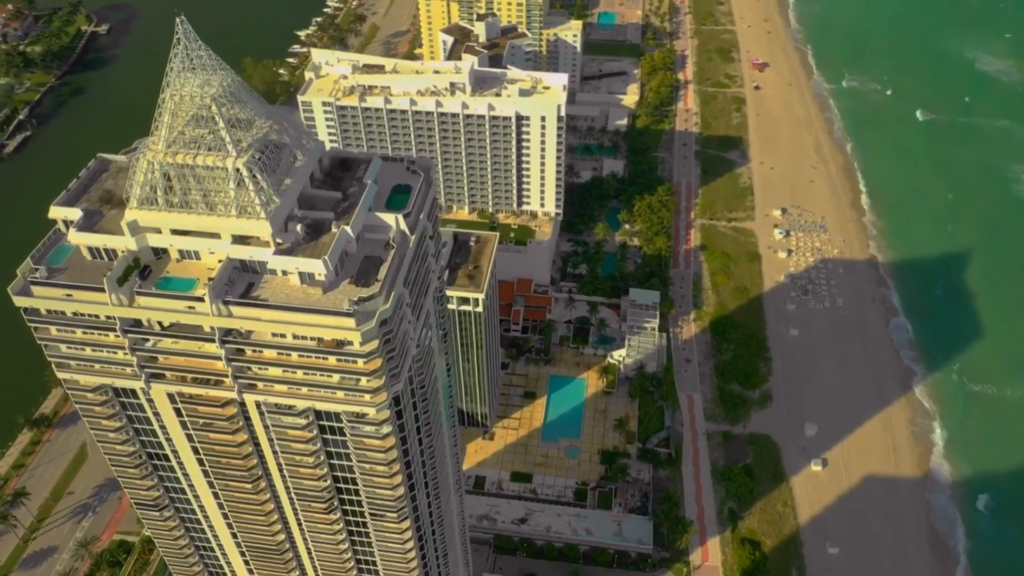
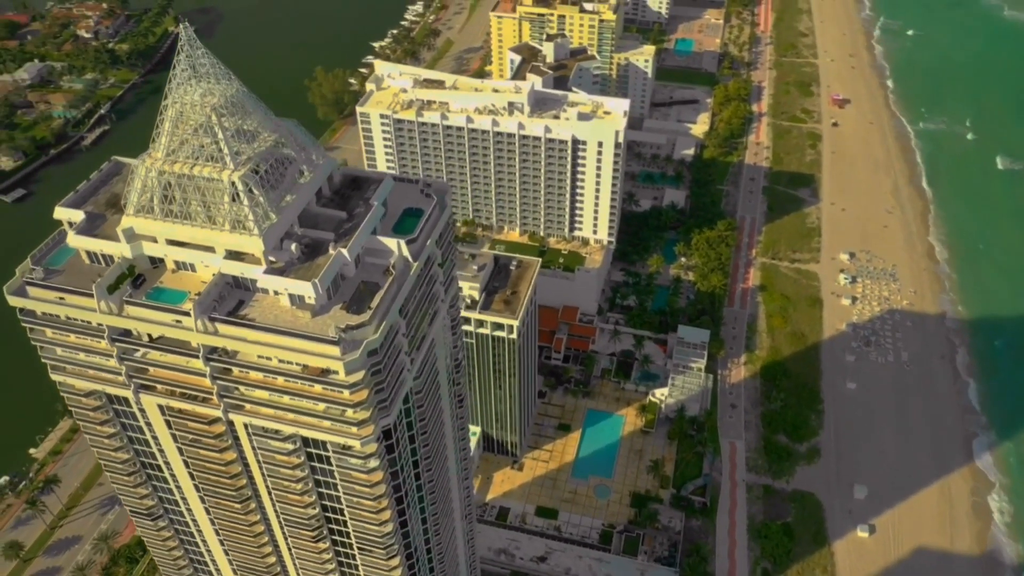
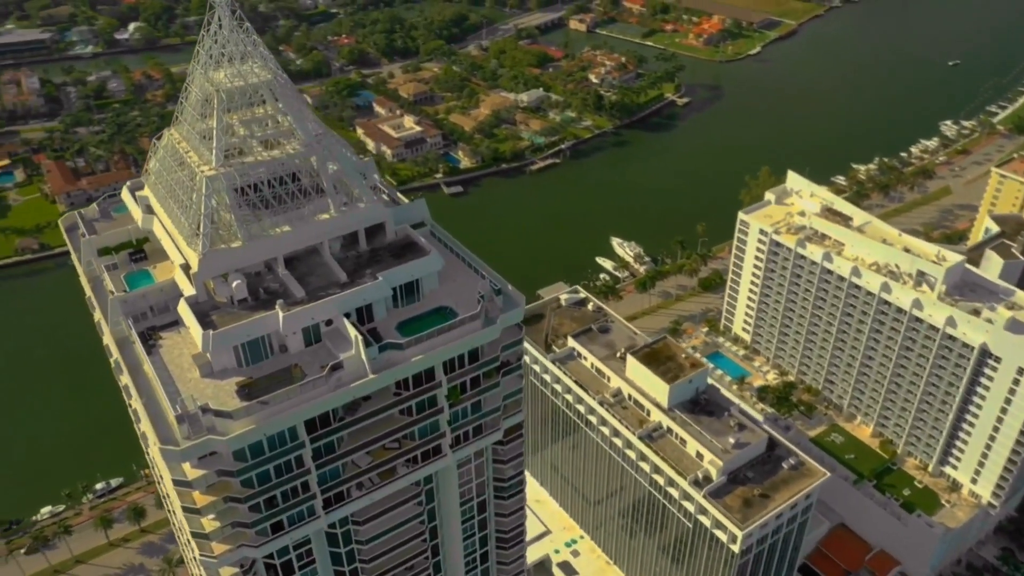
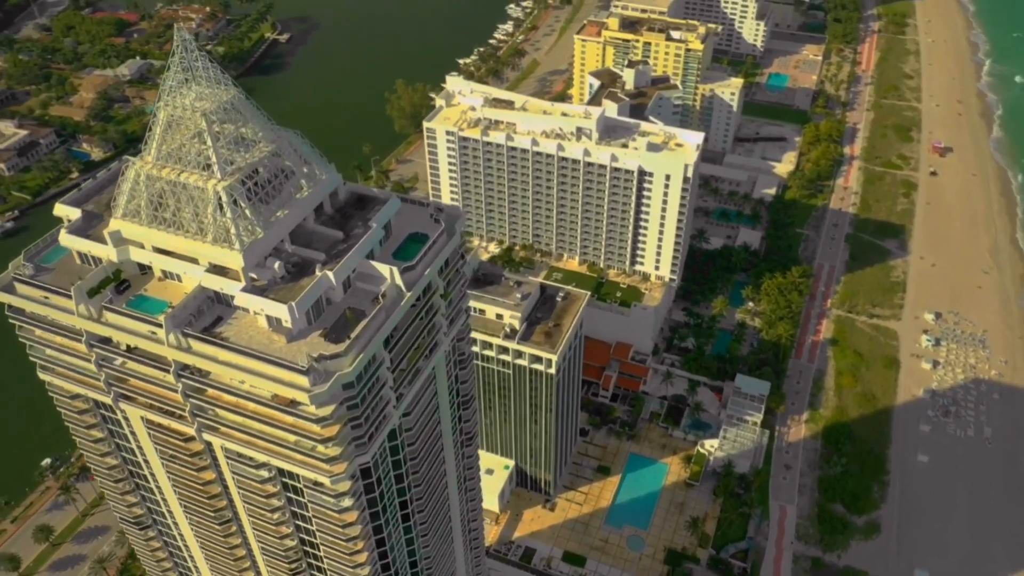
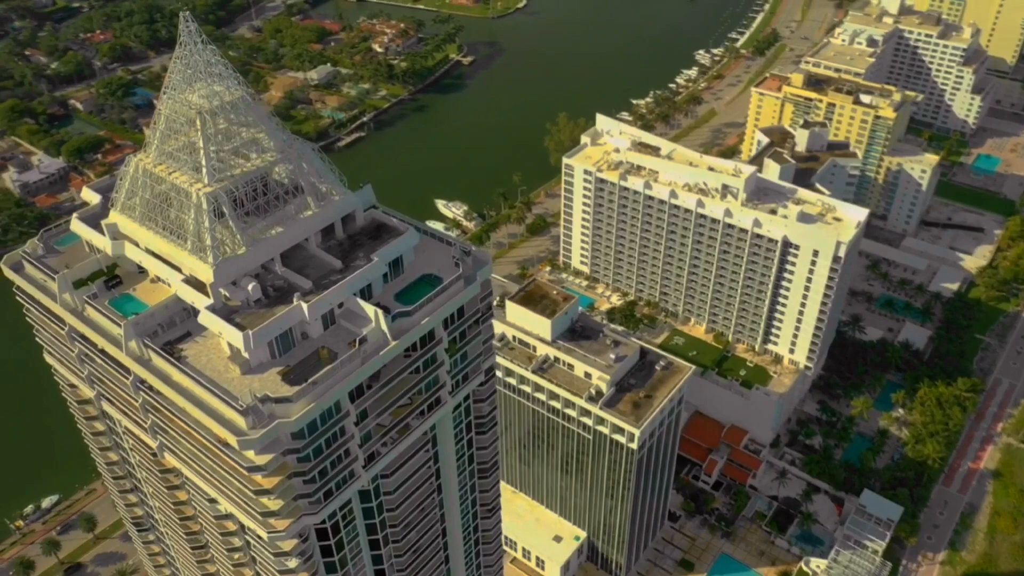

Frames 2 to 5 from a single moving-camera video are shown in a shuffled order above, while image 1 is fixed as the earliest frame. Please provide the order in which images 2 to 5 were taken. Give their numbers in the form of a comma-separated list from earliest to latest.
2, 4, 5, 3
